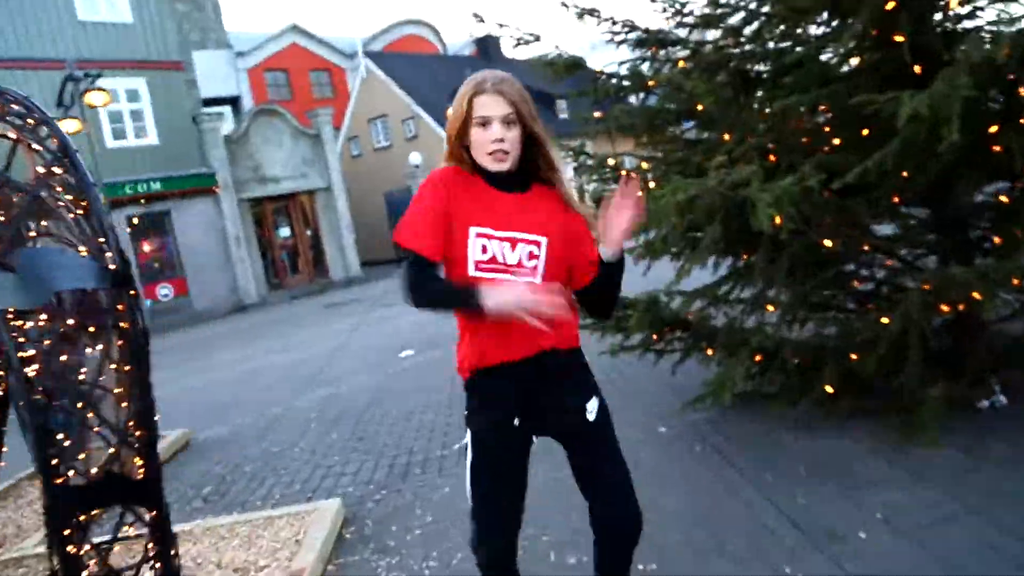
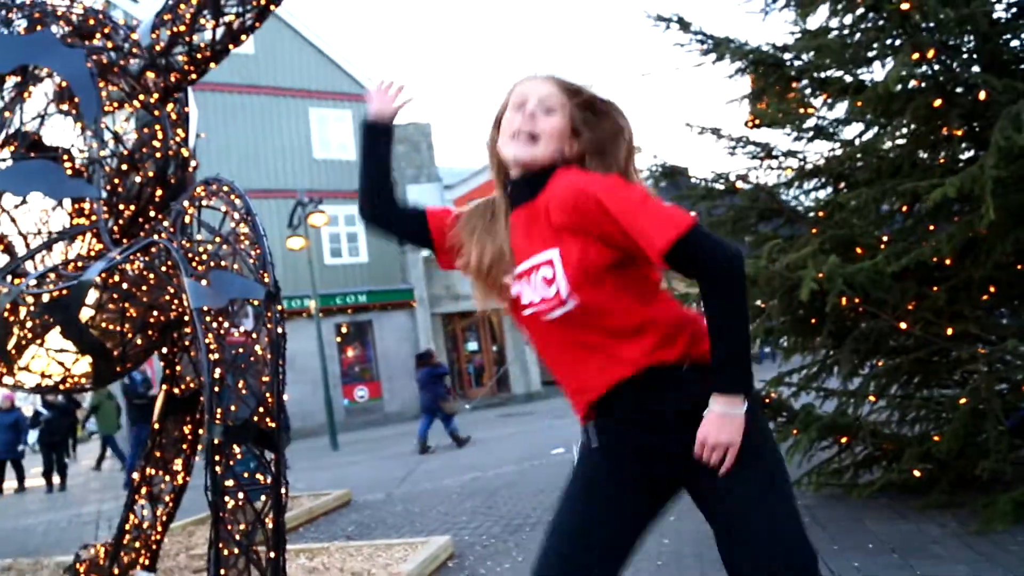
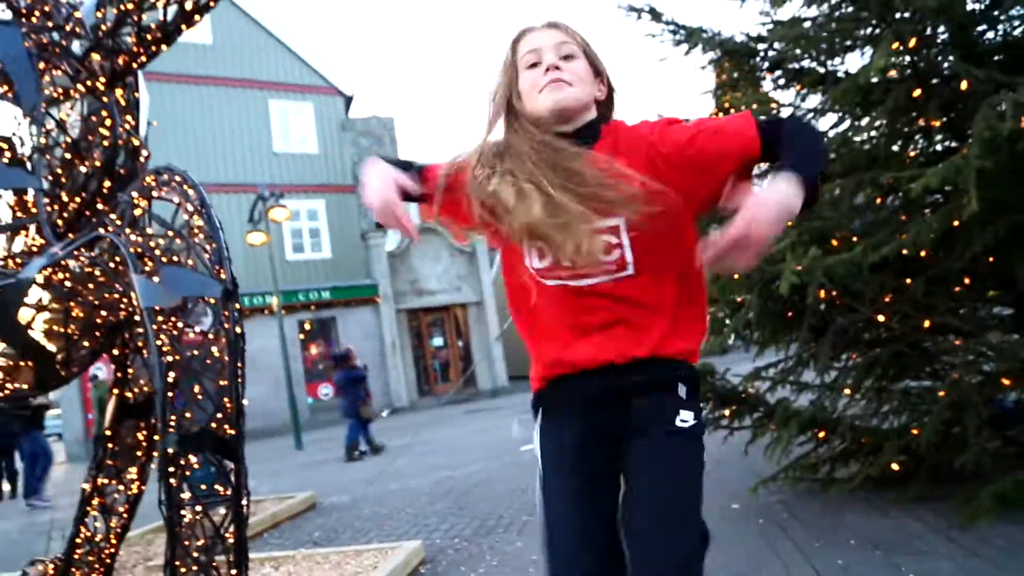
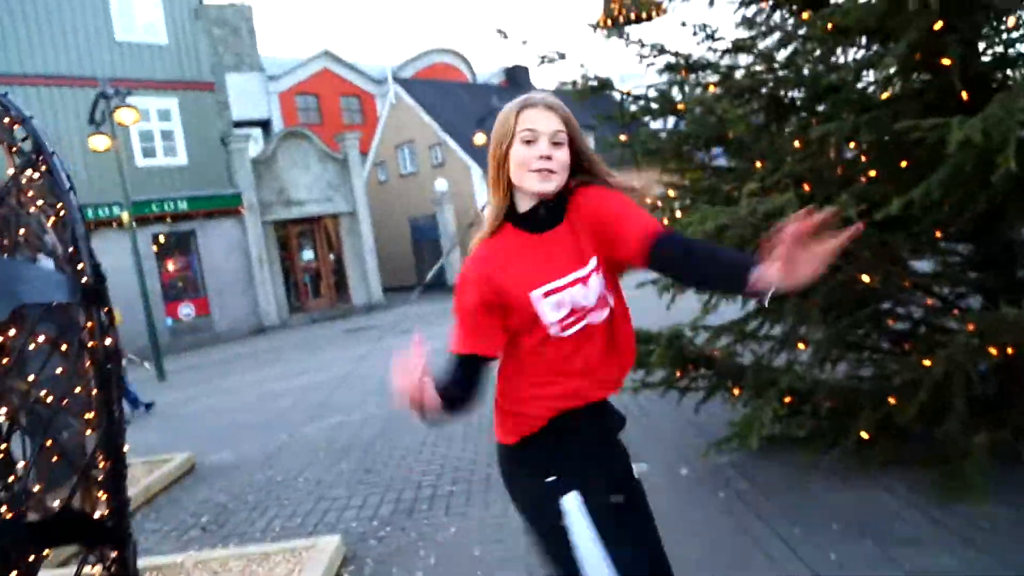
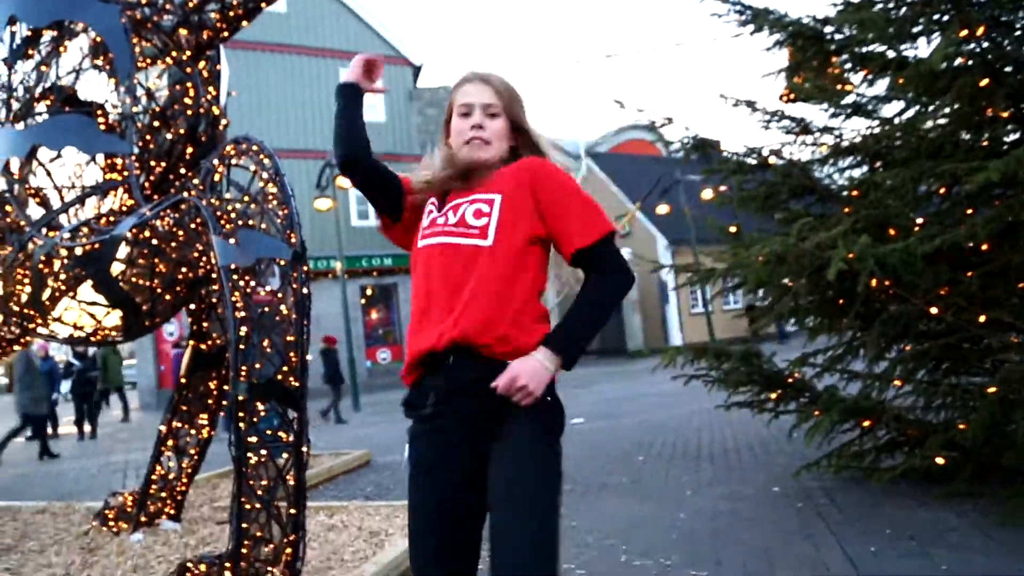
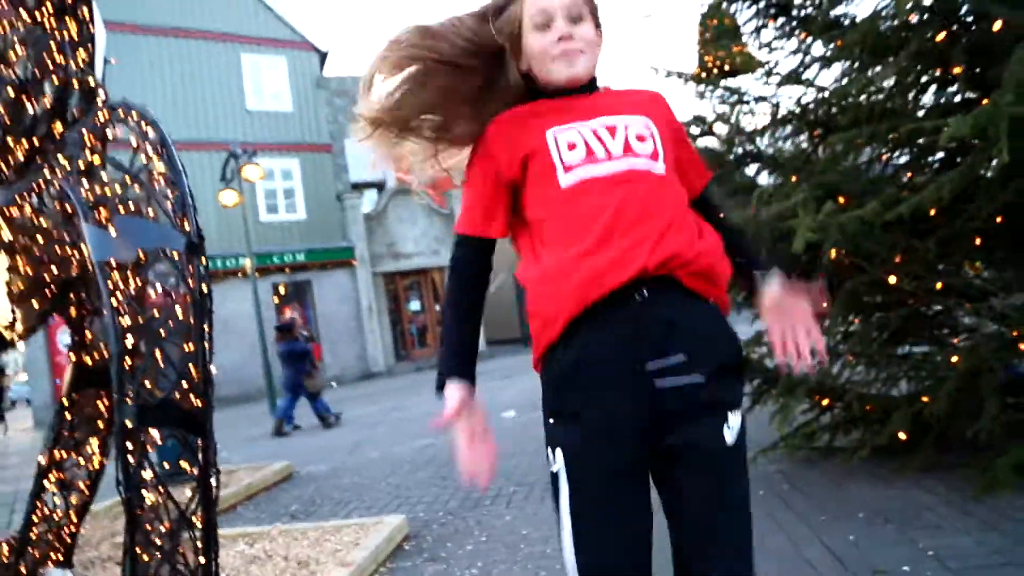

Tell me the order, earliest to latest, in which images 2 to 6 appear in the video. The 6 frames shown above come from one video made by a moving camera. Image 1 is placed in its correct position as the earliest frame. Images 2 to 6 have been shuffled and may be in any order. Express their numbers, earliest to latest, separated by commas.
4, 6, 3, 2, 5
